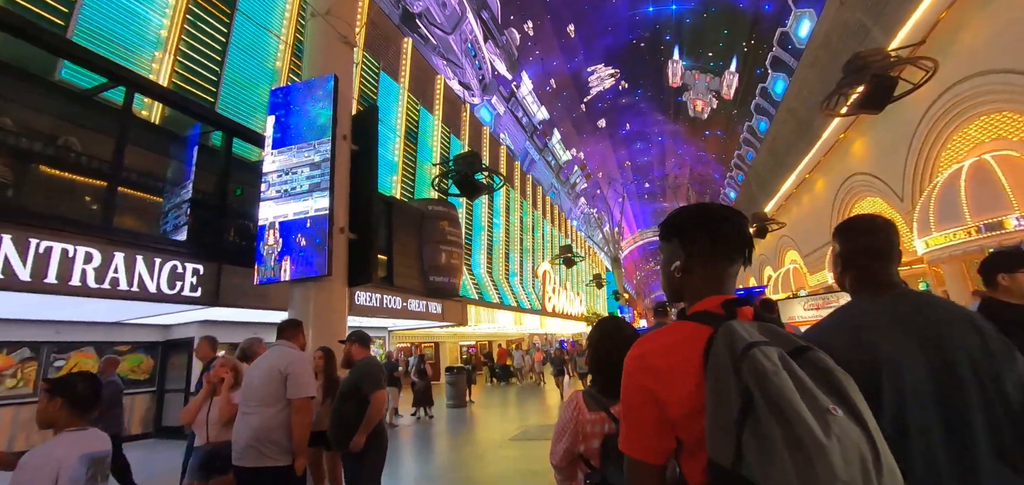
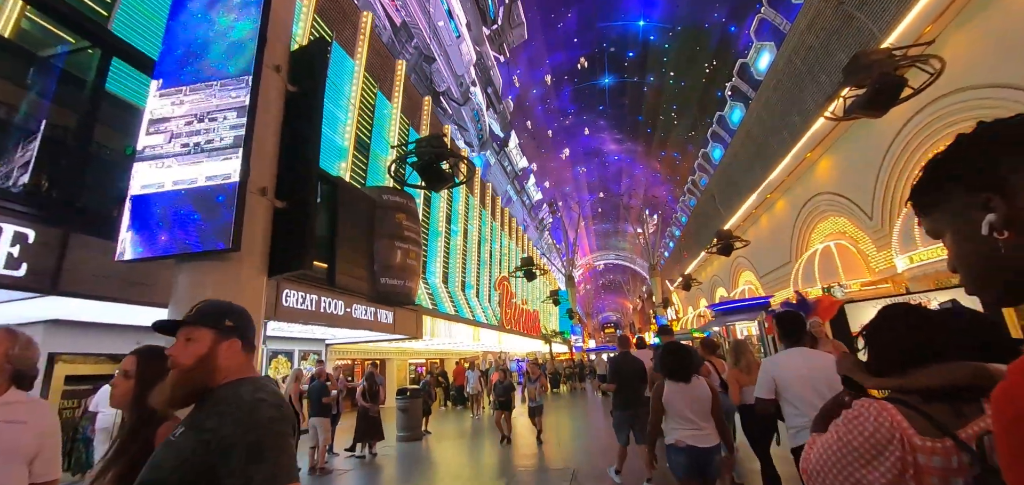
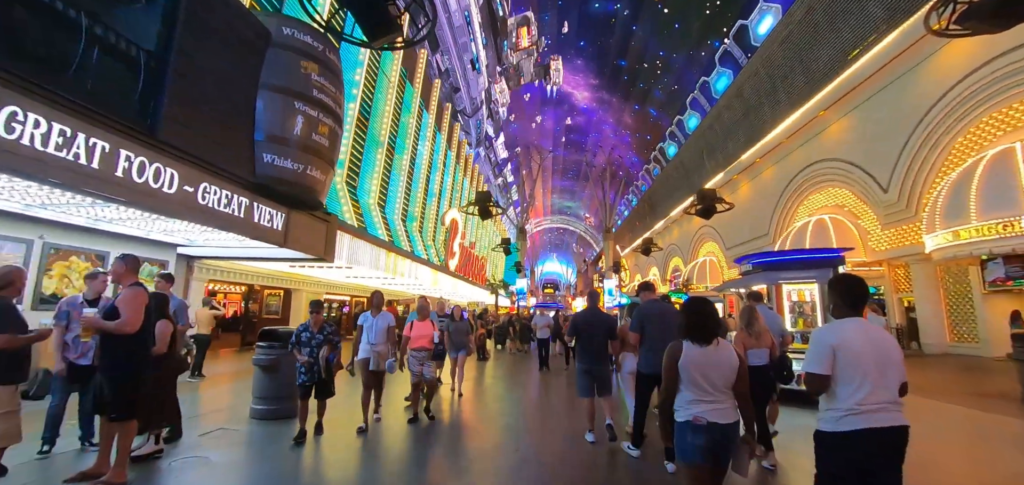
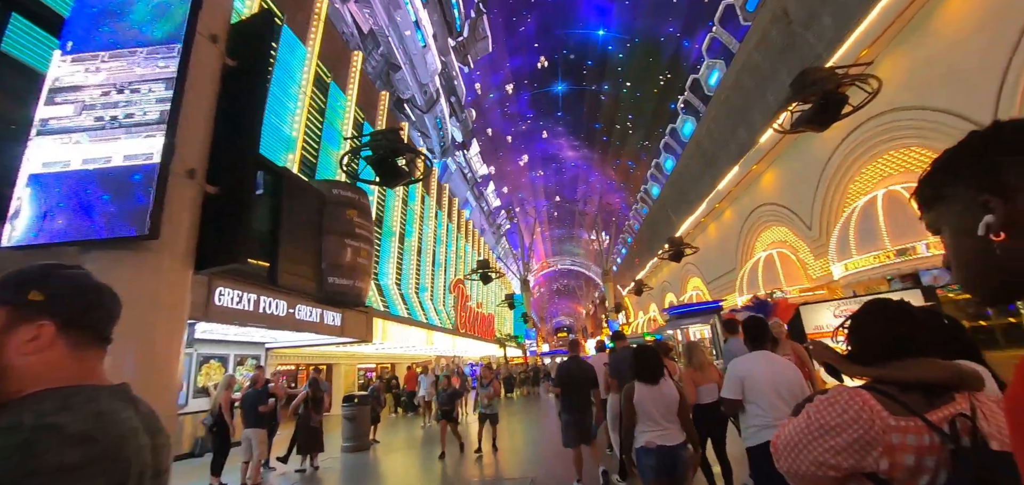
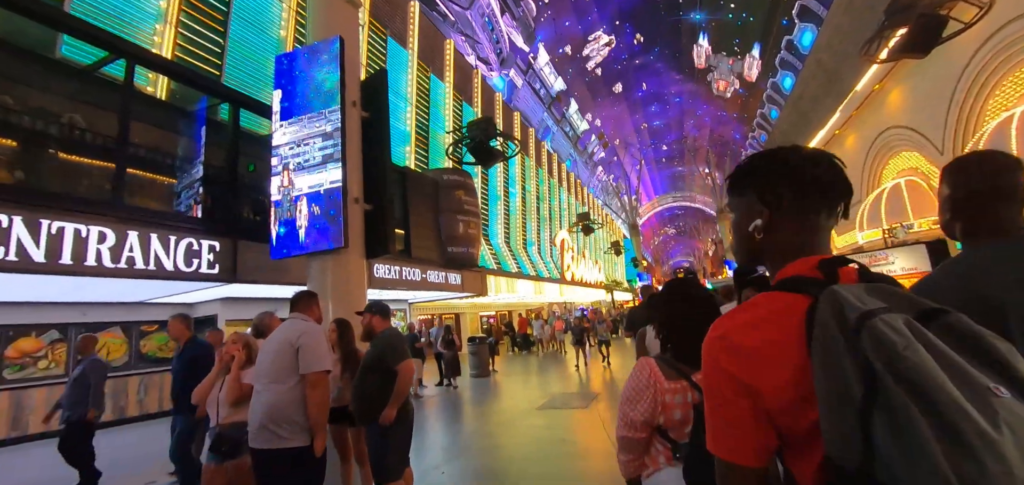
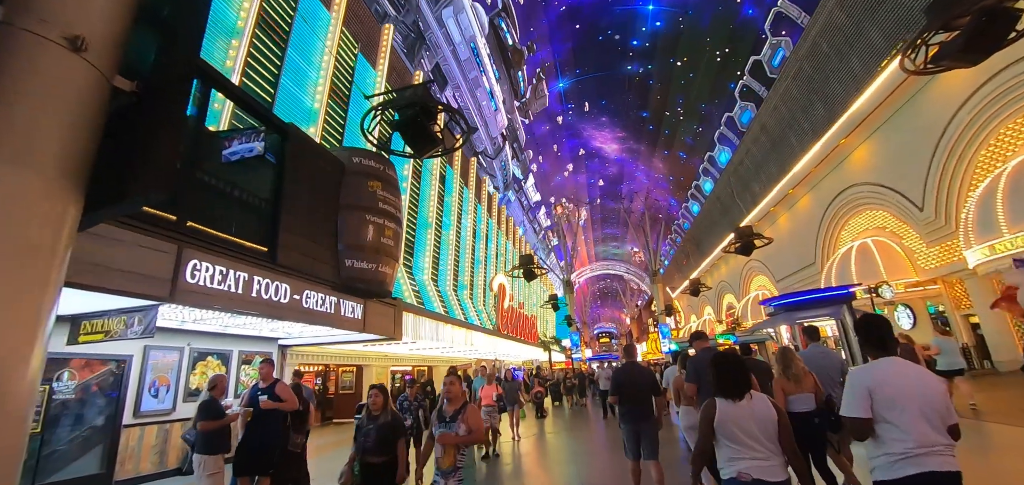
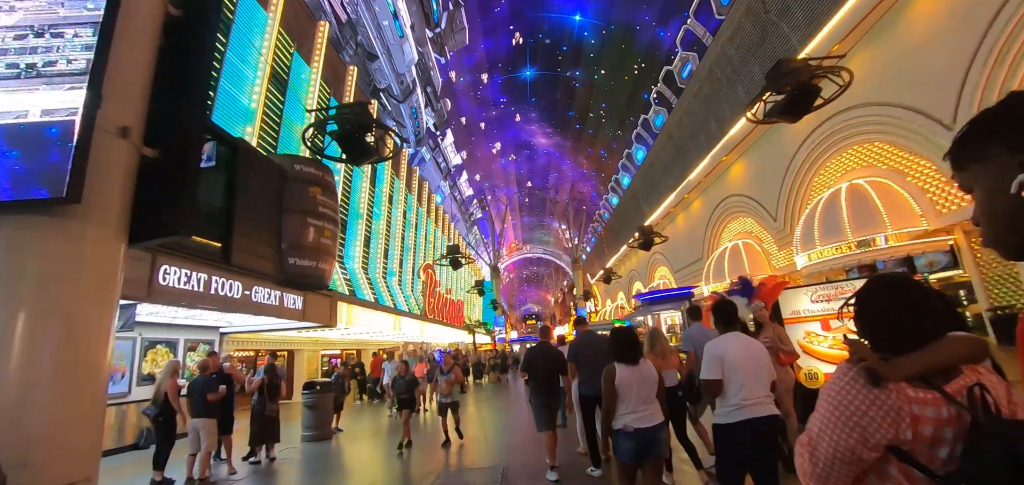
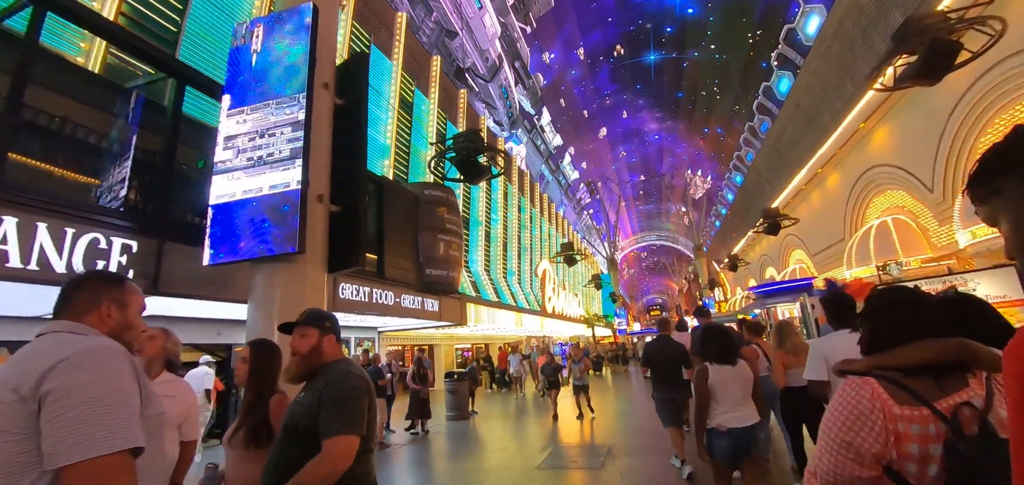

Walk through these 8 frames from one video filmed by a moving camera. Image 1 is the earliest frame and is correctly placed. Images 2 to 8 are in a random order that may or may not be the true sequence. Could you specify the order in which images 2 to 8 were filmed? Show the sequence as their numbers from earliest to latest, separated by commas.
5, 8, 2, 4, 7, 6, 3
